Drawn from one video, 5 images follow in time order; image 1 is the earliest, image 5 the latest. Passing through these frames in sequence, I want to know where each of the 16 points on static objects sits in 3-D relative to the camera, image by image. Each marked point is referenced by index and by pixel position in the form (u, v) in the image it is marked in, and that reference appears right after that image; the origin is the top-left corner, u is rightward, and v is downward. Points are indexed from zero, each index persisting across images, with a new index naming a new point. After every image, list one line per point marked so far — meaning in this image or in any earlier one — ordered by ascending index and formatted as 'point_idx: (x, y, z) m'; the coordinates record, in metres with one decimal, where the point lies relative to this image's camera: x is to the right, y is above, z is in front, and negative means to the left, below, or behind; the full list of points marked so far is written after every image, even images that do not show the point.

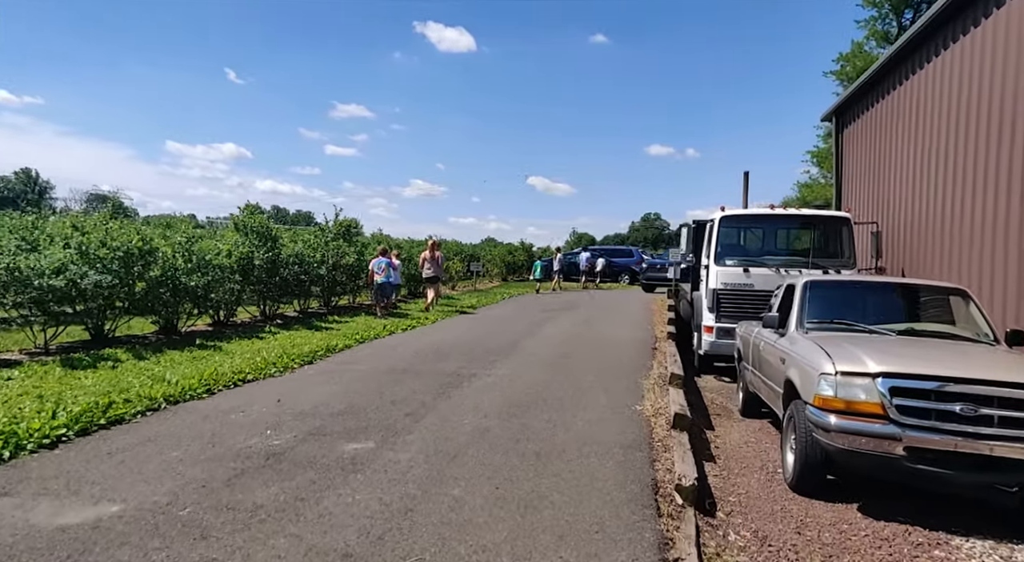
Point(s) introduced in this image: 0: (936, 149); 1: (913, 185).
0: (+7.3, +2.3, +11.9) m
1: (+7.3, +1.8, +12.6) m
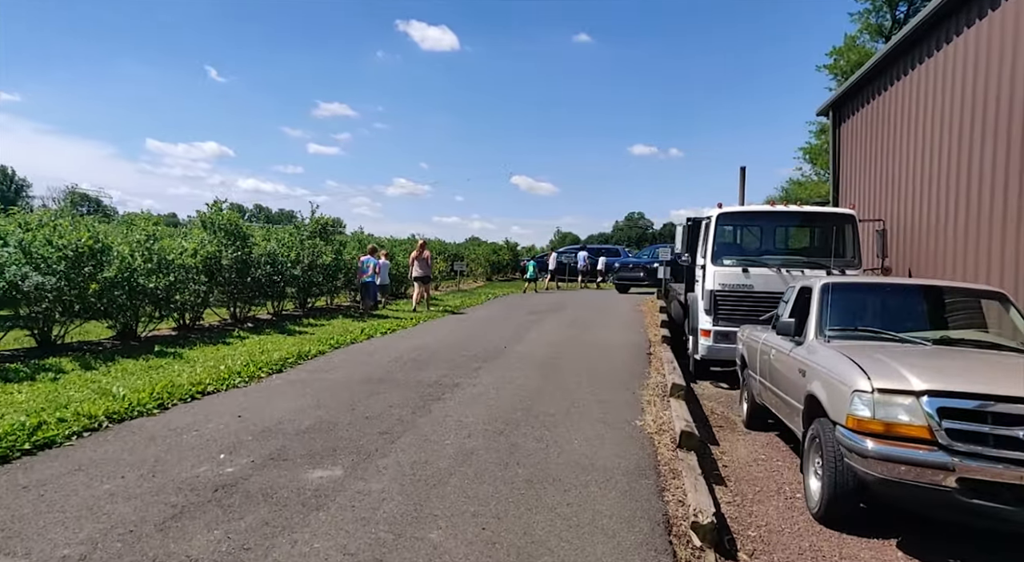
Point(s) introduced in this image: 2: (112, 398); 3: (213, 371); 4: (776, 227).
0: (+7.1, +2.3, +11.4) m
1: (+7.1, +1.8, +12.1) m
2: (-3.6, -1.1, +6.2) m
3: (-3.4, -1.0, +7.8) m
4: (+4.3, +0.9, +11.3) m
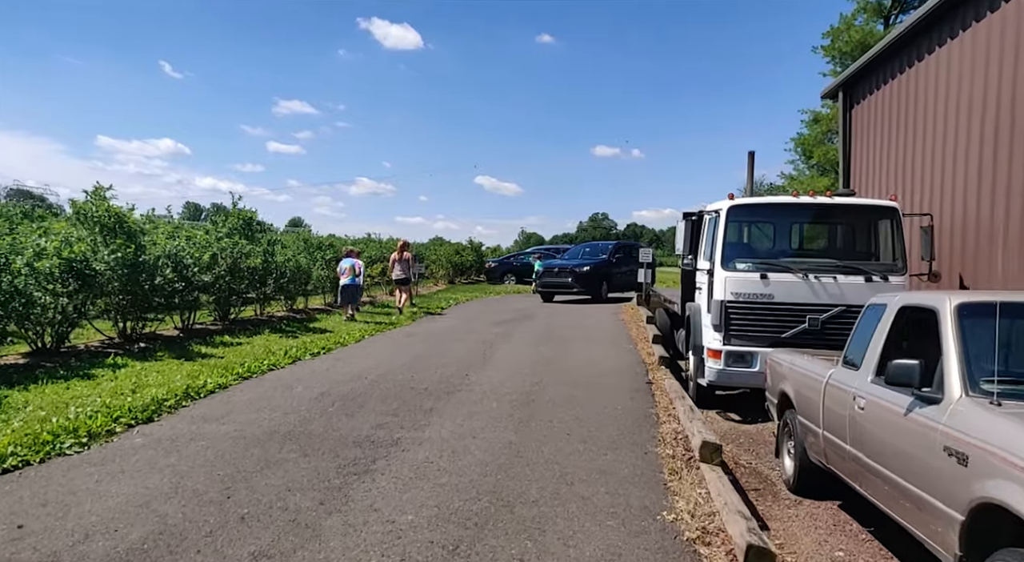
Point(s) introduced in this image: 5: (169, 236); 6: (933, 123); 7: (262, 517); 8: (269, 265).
0: (+6.6, +2.2, +9.5) m
1: (+6.5, +1.7, +10.2) m
2: (-3.8, -1.2, +3.7) m
3: (-3.7, -1.1, +5.4) m
4: (+3.8, +0.8, +9.3) m
5: (-5.3, +0.7, +10.6) m
6: (+6.7, +2.5, +10.6) m
7: (-1.5, -1.4, +4.0) m
8: (-4.7, +0.3, +13.1) m
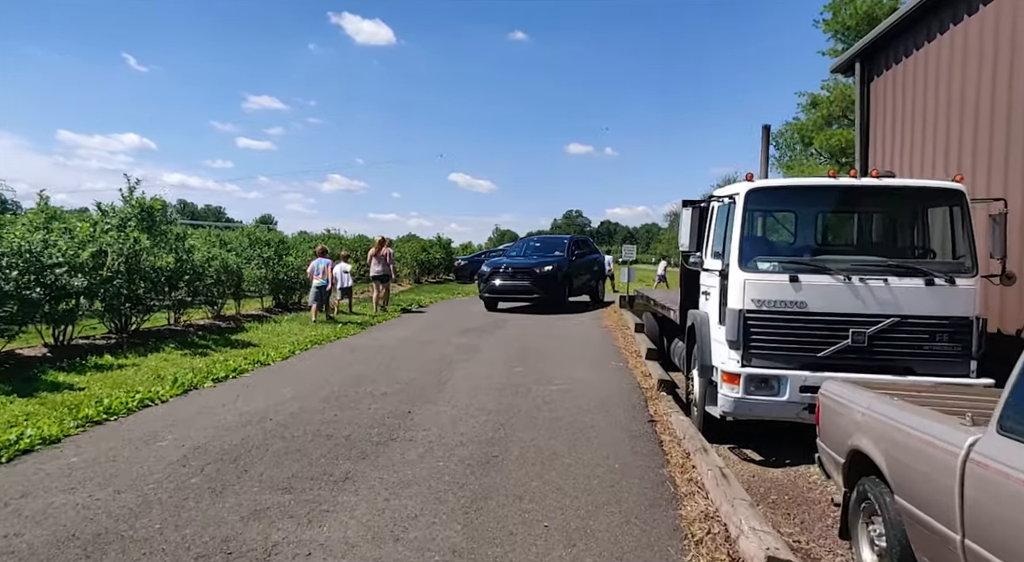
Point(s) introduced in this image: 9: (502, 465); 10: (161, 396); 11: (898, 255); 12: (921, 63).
0: (+6.1, +2.2, +7.6) m
1: (+6.1, +1.6, +8.4) m
2: (-4.1, -1.2, +1.5) m
3: (-4.0, -1.2, +3.2) m
4: (+3.4, +0.7, +7.3) m
5: (-5.8, +0.6, +8.3) m
6: (+6.2, +2.5, +8.8) m
7: (-1.7, -1.4, +1.9) m
8: (-5.2, +0.3, +10.8) m
9: (-0.1, -1.3, +4.9) m
10: (-3.5, -1.1, +6.7) m
11: (+4.1, +0.3, +7.2) m
12: (+6.3, +3.4, +10.6) m
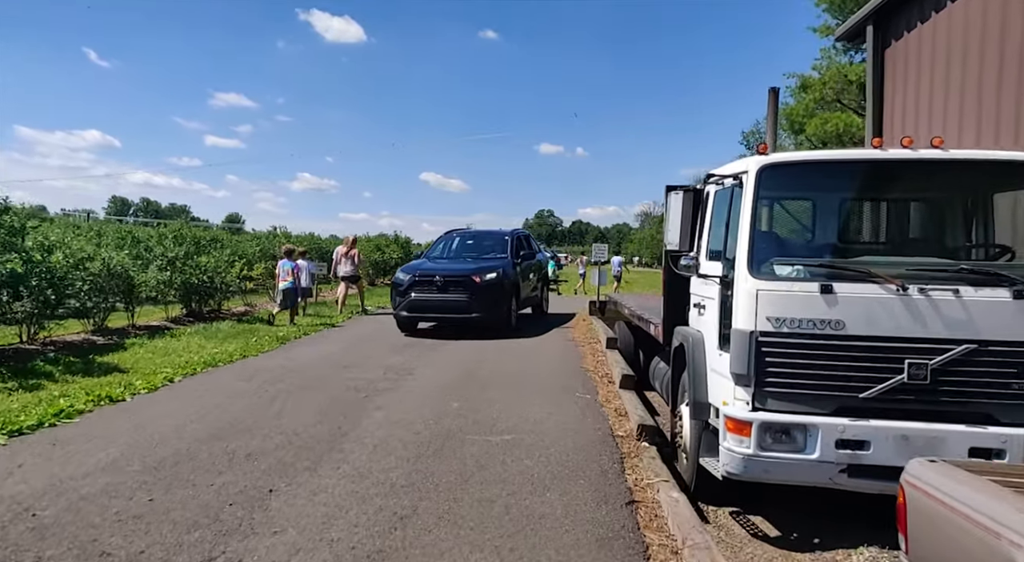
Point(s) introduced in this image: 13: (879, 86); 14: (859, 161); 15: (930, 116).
0: (+5.5, +2.1, +5.8) m
1: (+5.4, +1.6, +6.5) m
2: (-4.4, -1.3, -0.7) m
3: (-4.4, -1.3, +1.0) m
4: (+2.8, +0.6, +5.4) m
5: (-6.4, +0.5, +6.0) m
6: (+5.5, +2.4, +7.0) m
7: (-2.0, -1.5, -0.3) m
8: (-5.9, +0.2, +8.5) m
9: (-0.6, -1.4, +2.8) m
10: (-4.0, -1.2, +4.5) m
11: (+3.6, +0.2, +5.3) m
12: (+5.6, +3.3, +8.8) m
13: (+5.5, +2.9, +10.5) m
14: (+2.9, +0.9, +5.4) m
15: (+5.5, +2.2, +9.2) m
